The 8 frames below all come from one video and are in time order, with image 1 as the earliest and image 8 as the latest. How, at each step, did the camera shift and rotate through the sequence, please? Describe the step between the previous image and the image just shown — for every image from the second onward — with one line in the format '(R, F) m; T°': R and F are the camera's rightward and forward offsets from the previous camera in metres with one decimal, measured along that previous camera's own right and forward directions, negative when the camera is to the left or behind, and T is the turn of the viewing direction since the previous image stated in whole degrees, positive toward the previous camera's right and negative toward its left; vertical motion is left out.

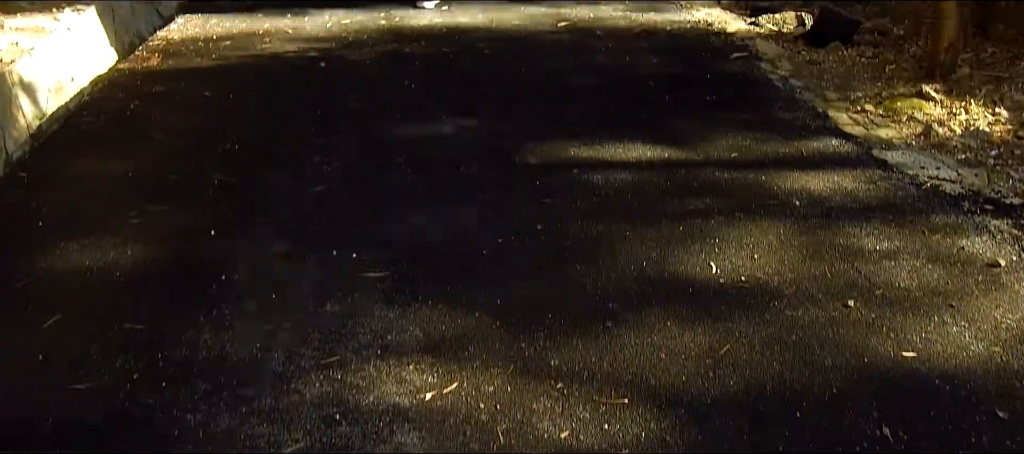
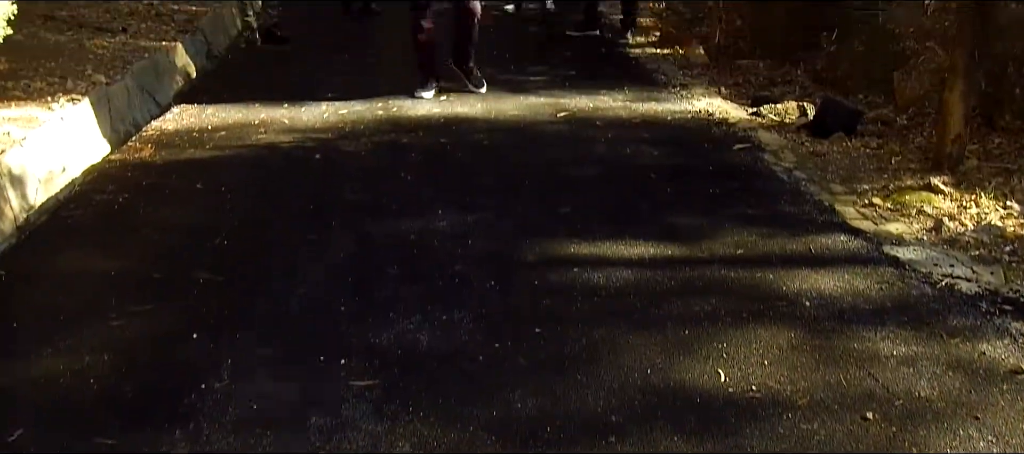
(0.0, +0.1) m; 0°
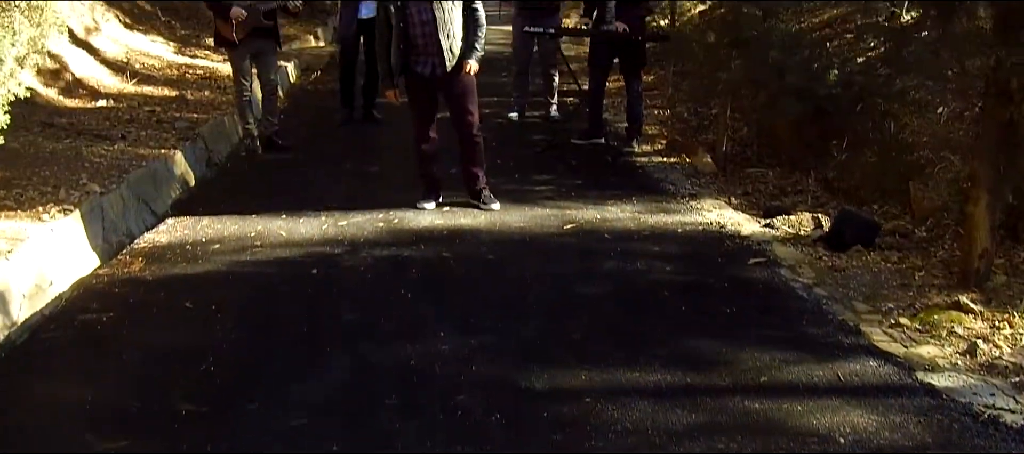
(0.0, +0.2) m; 0°
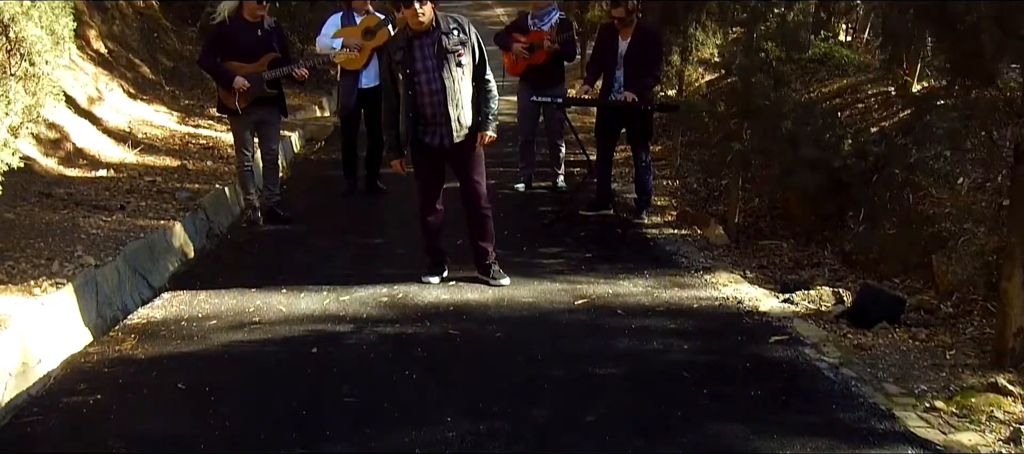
(0.0, +0.2) m; 0°
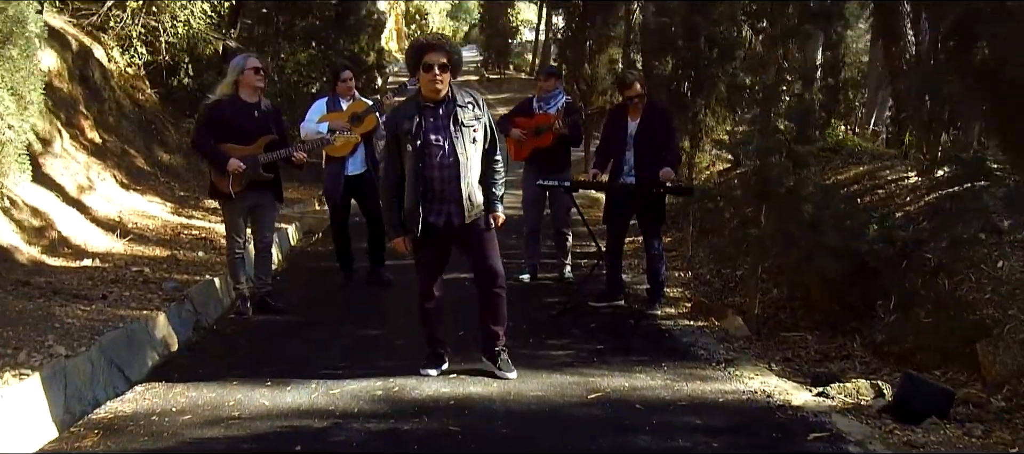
(0.0, +0.4) m; 0°
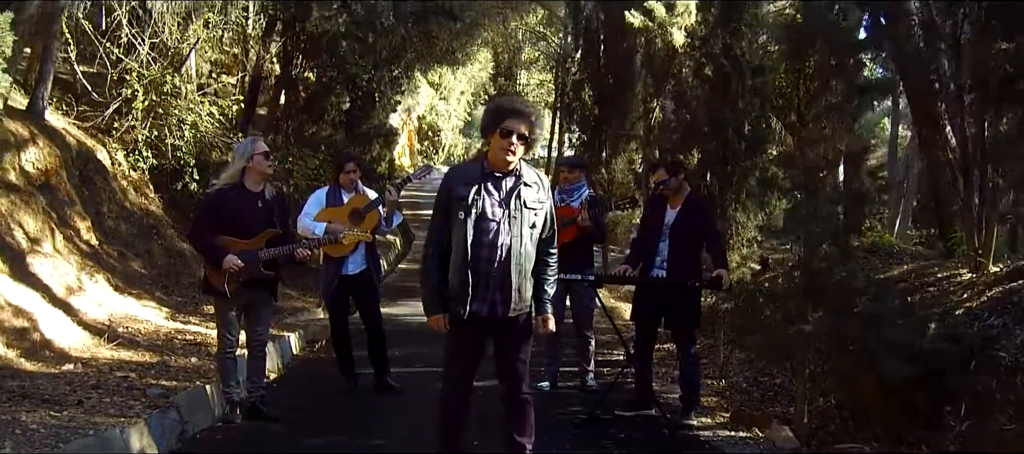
(-0.1, +0.6) m; -1°
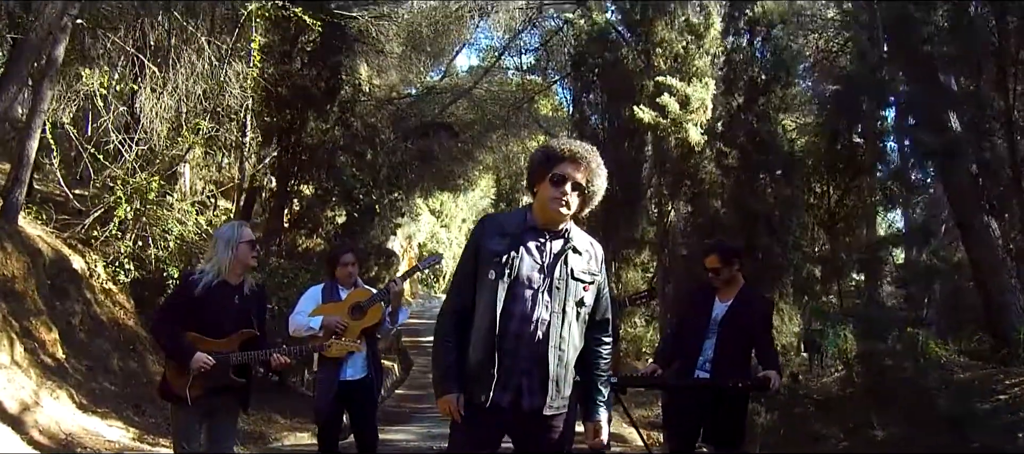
(-0.1, +0.8) m; 0°
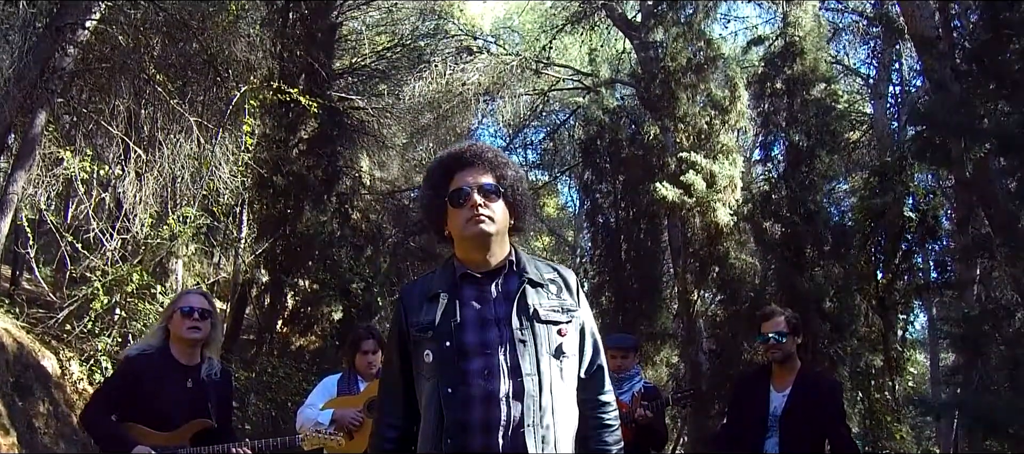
(-0.1, +0.9) m; 0°
